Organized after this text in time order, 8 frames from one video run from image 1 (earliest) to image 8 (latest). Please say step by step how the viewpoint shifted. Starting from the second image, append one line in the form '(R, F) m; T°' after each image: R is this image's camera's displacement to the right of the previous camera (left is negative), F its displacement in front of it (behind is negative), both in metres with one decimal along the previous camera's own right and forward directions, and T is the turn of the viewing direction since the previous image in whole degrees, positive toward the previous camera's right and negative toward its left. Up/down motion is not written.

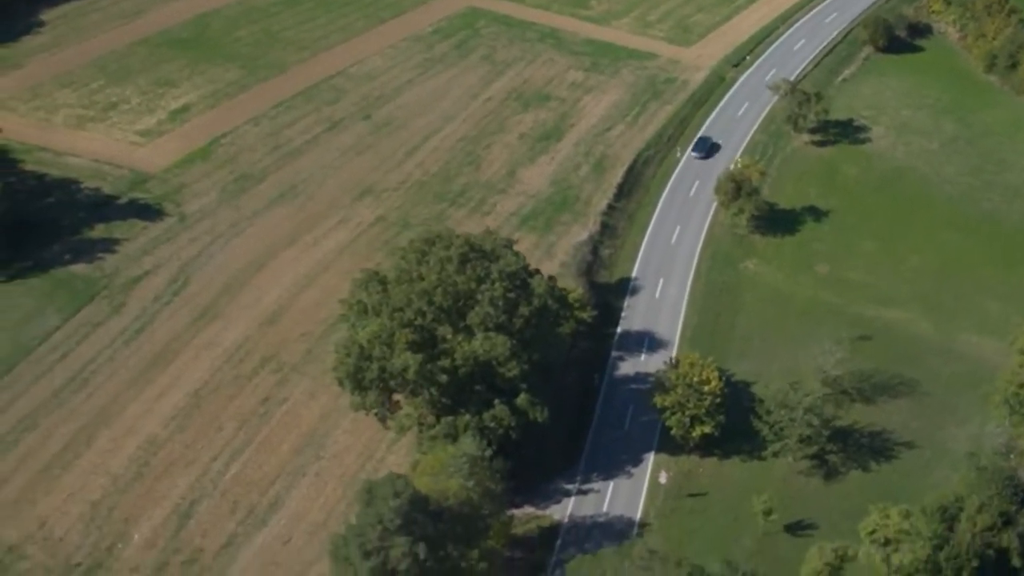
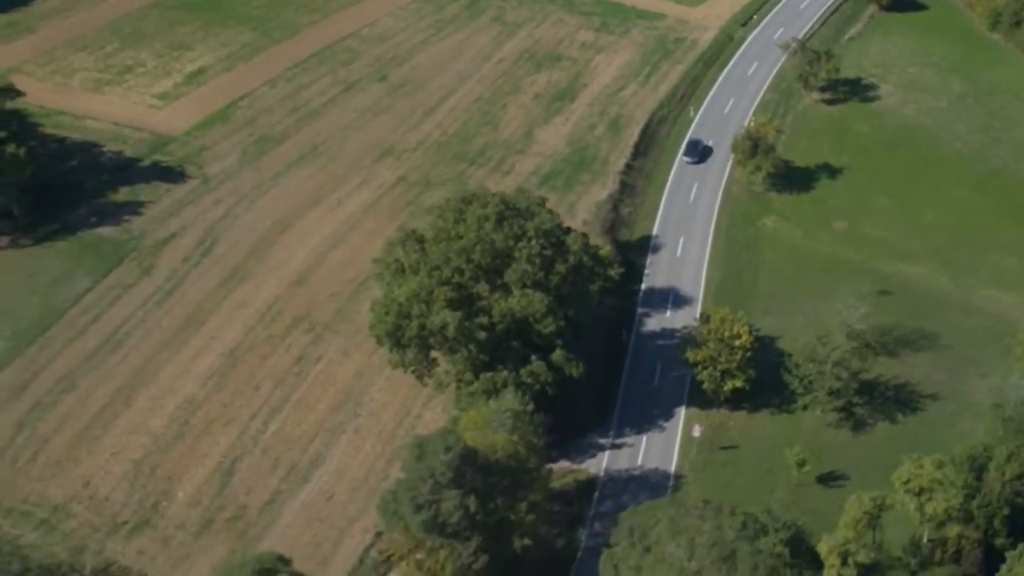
(-2.9, -1.1) m; +1°
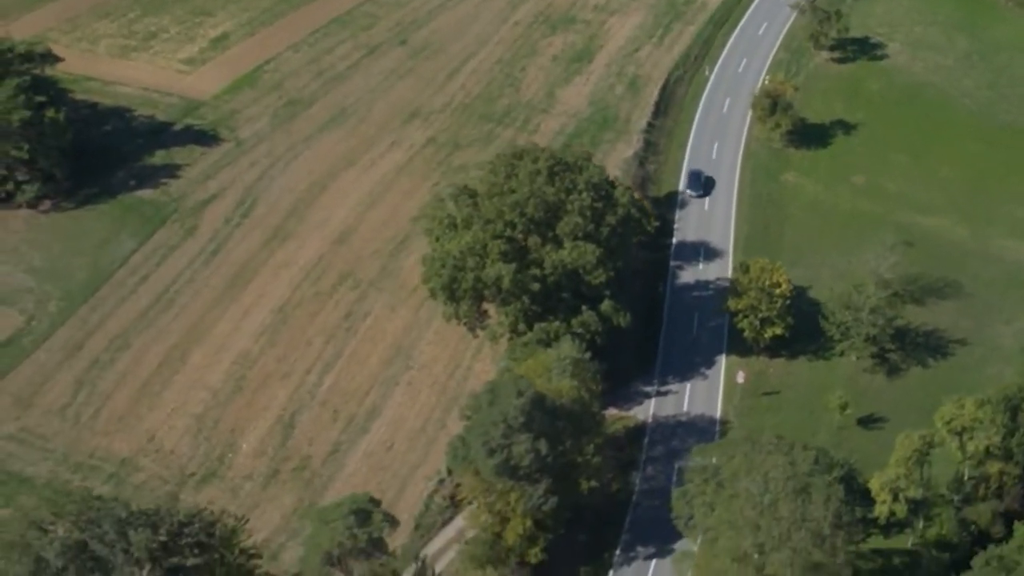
(-4.5, -2.2) m; +2°
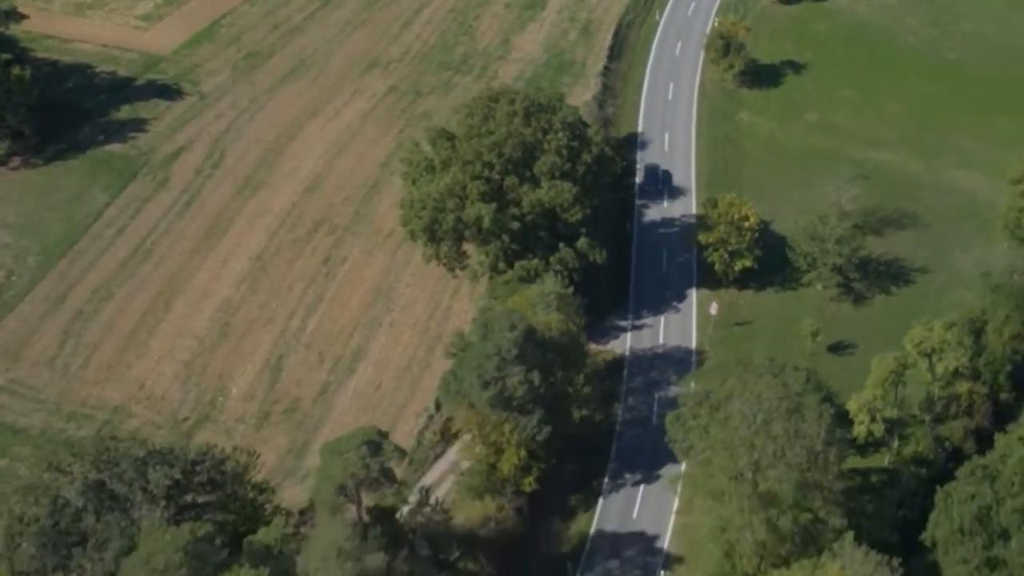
(-3.1, -1.8) m; +3°
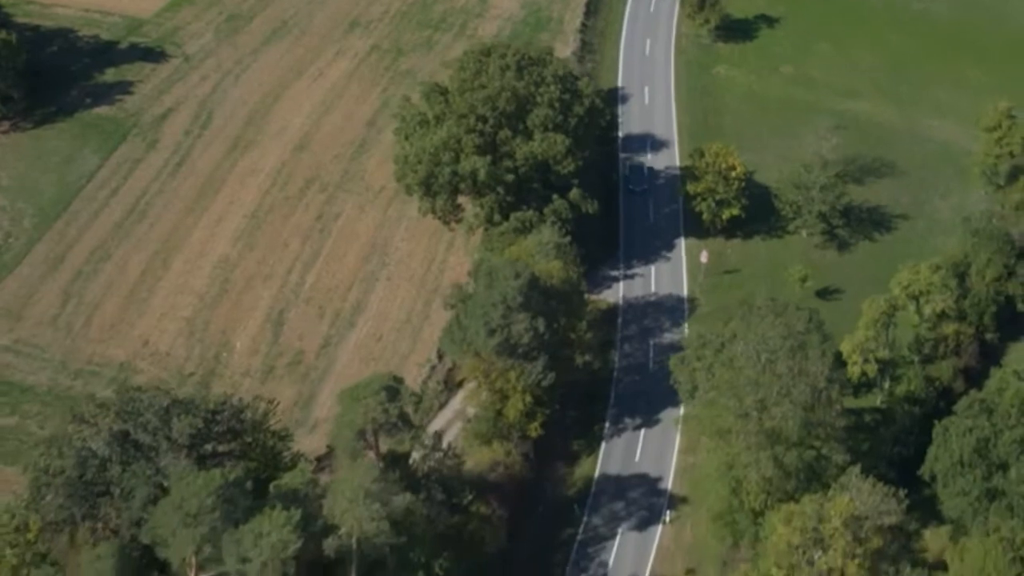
(-2.5, -1.4) m; +2°
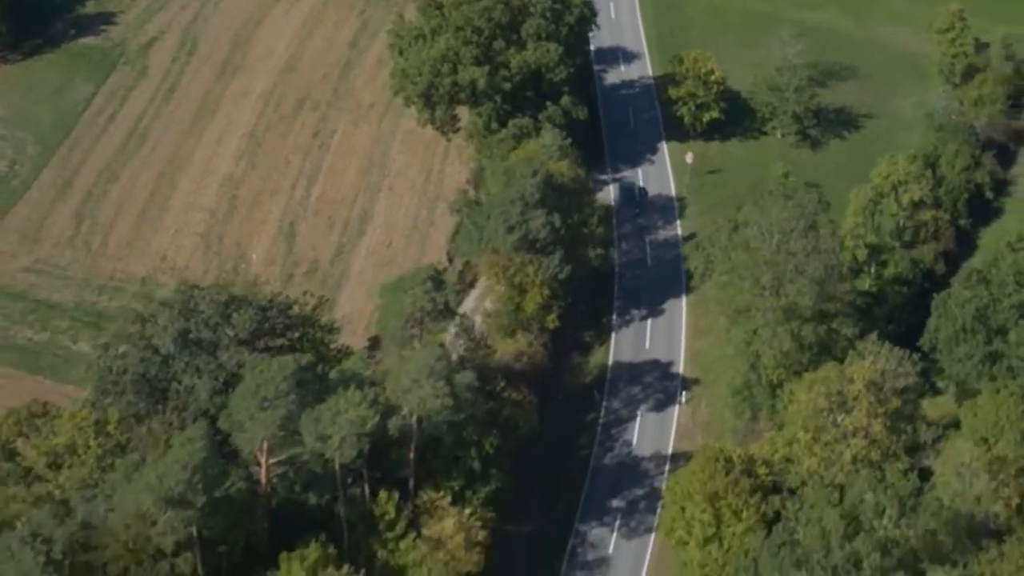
(-5.7, -3.5) m; +4°
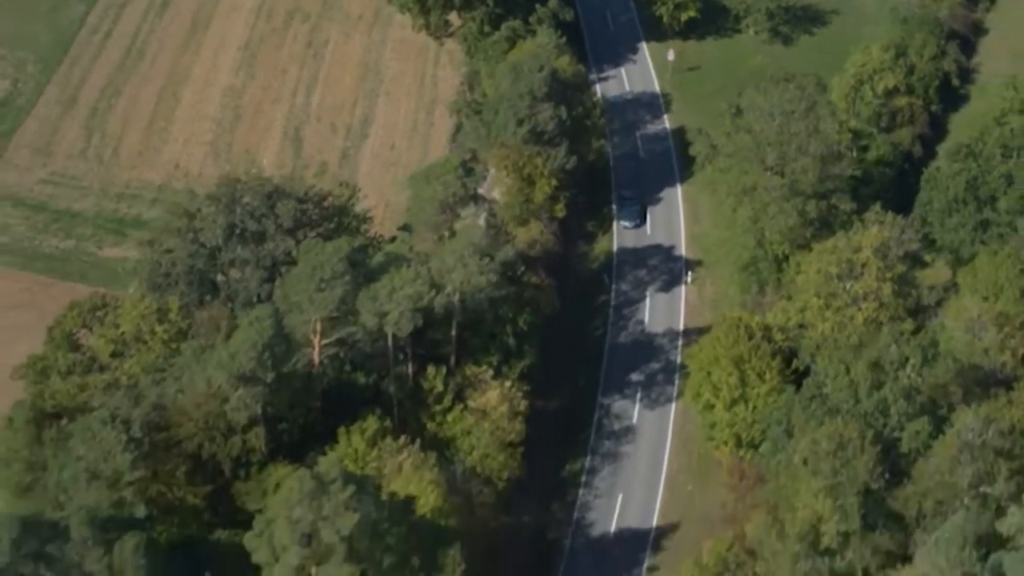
(-5.0, -3.5) m; +3°
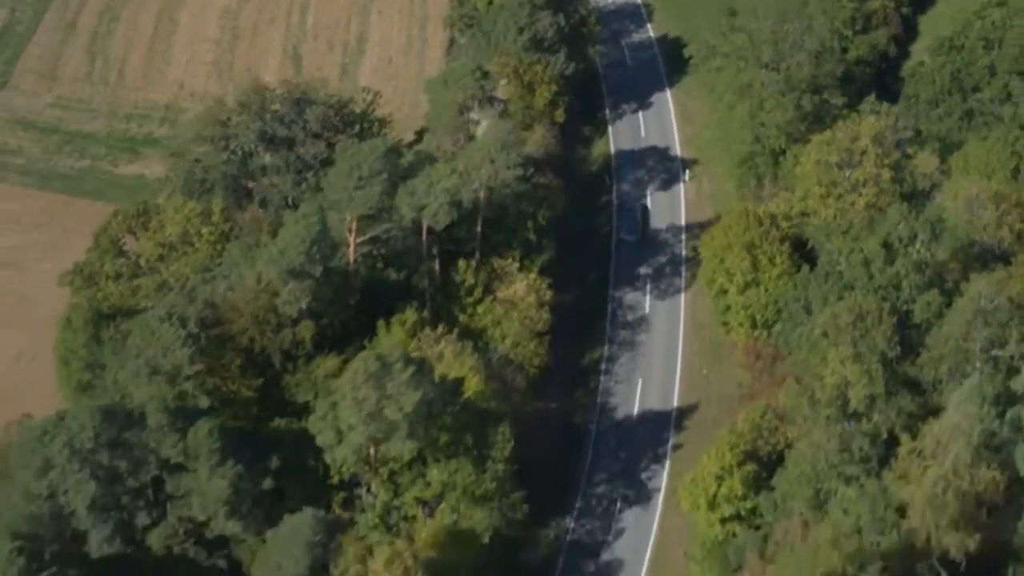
(-4.4, -3.1) m; +3°
